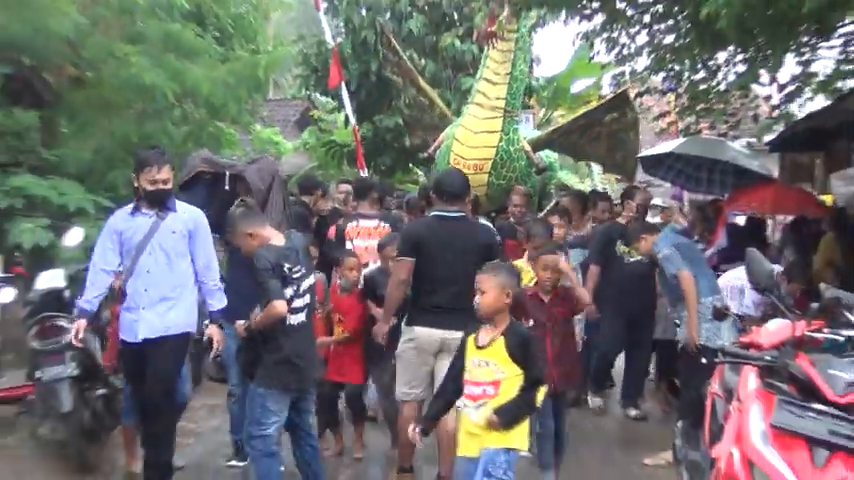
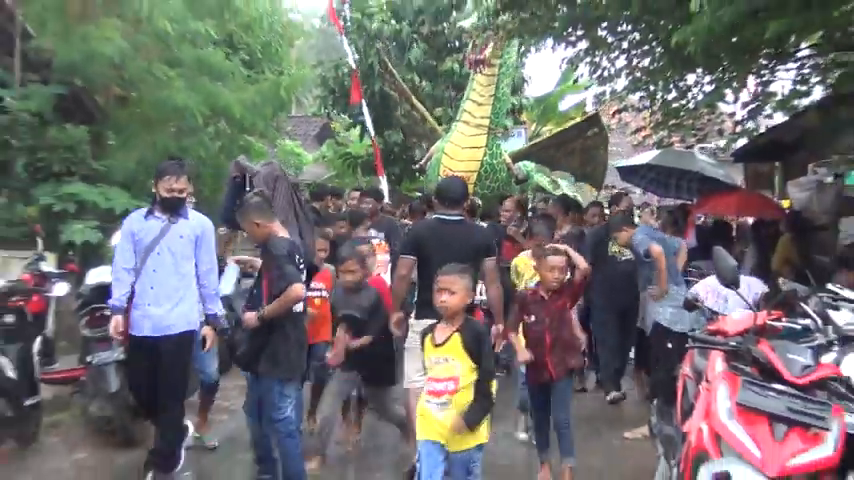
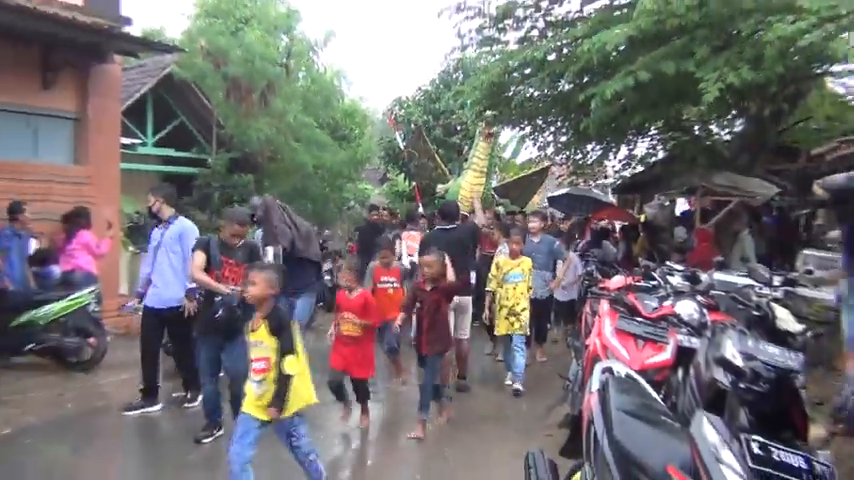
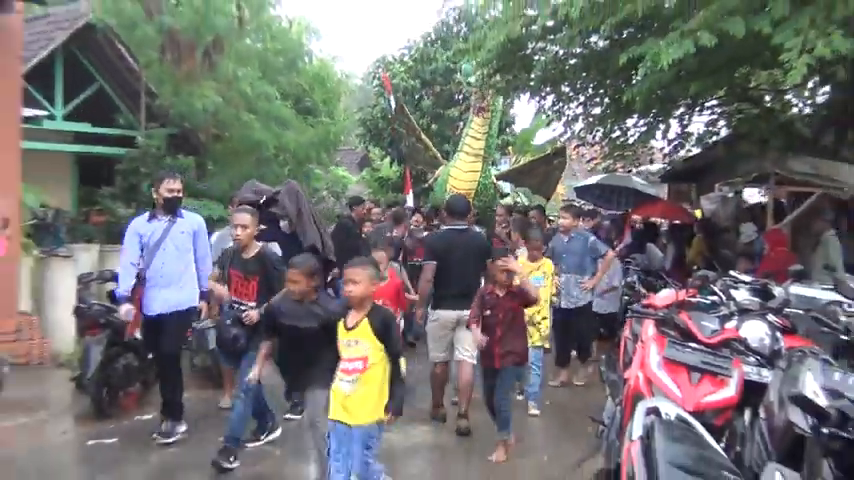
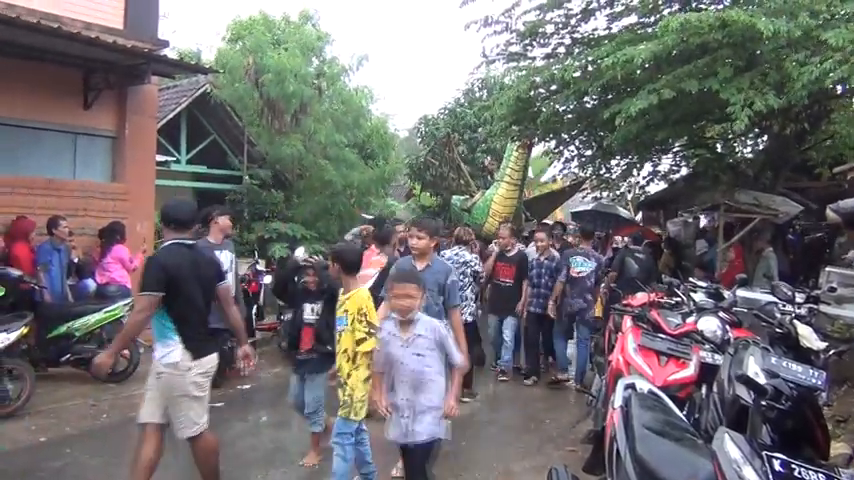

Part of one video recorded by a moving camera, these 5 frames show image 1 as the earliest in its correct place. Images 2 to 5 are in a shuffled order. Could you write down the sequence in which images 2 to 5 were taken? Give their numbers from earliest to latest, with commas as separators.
2, 4, 3, 5
